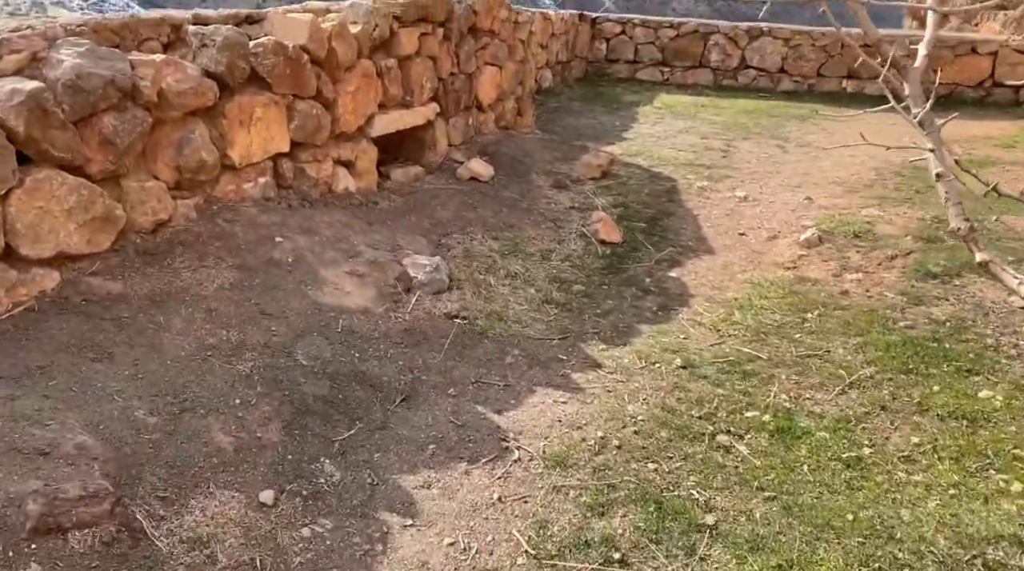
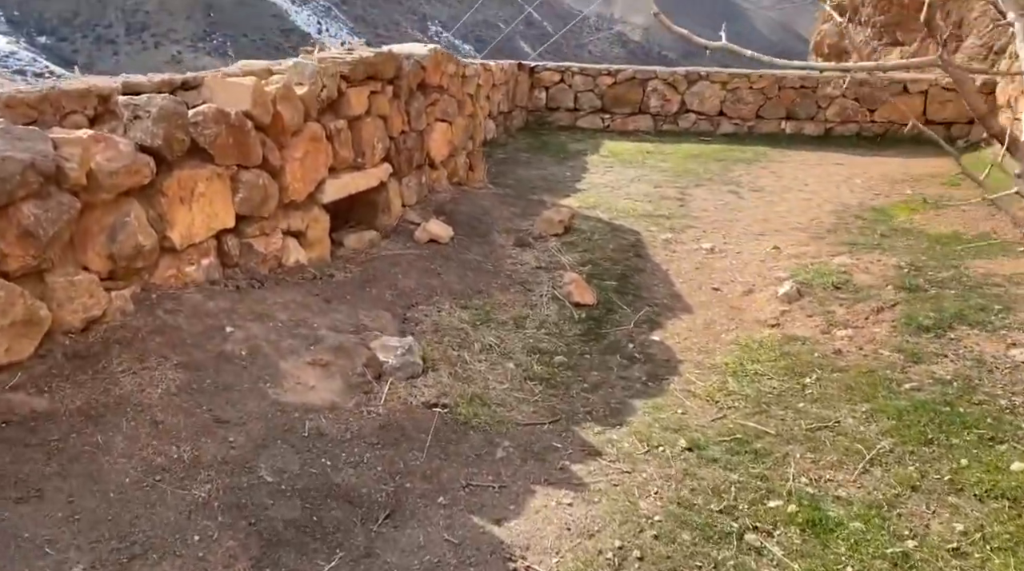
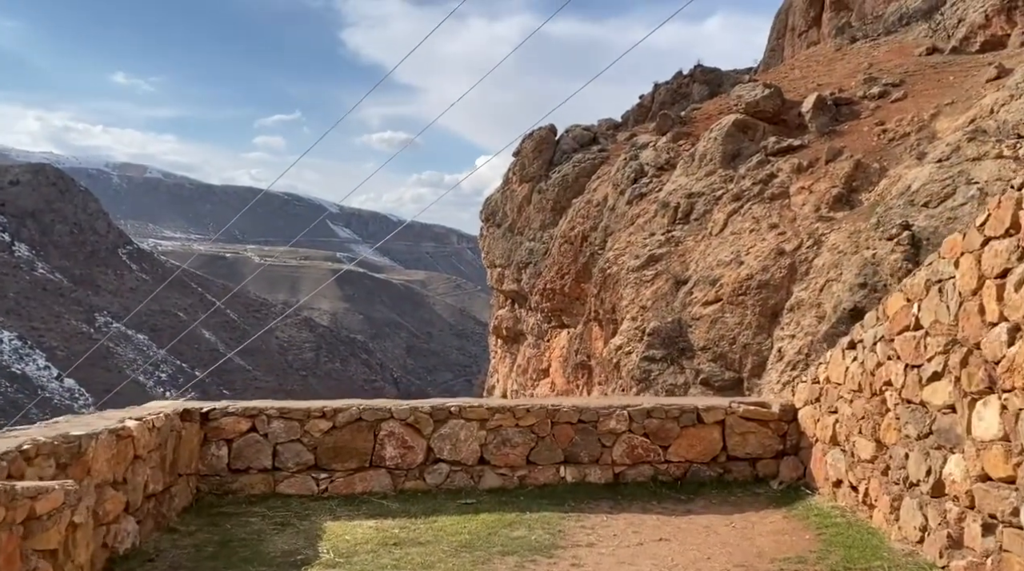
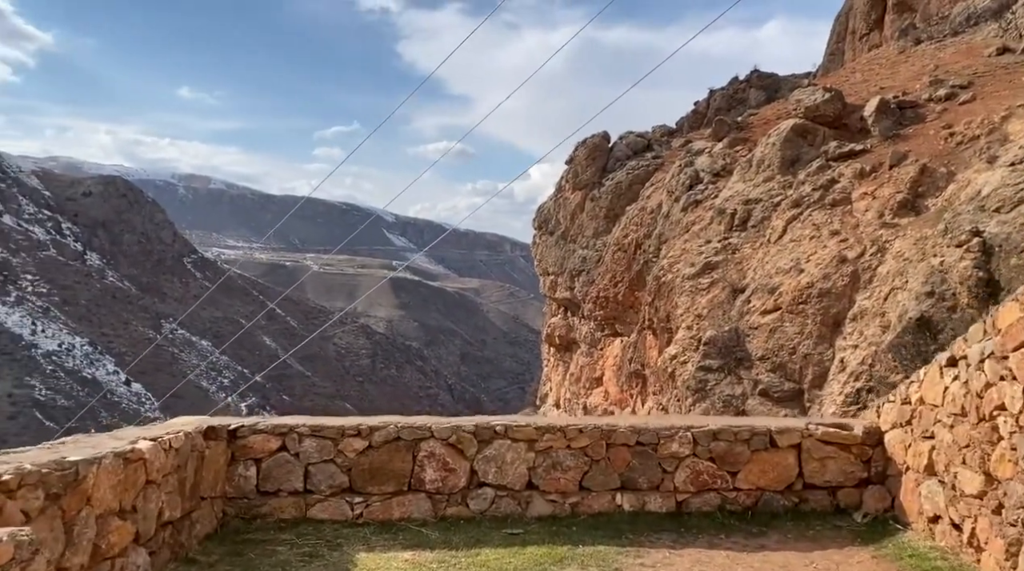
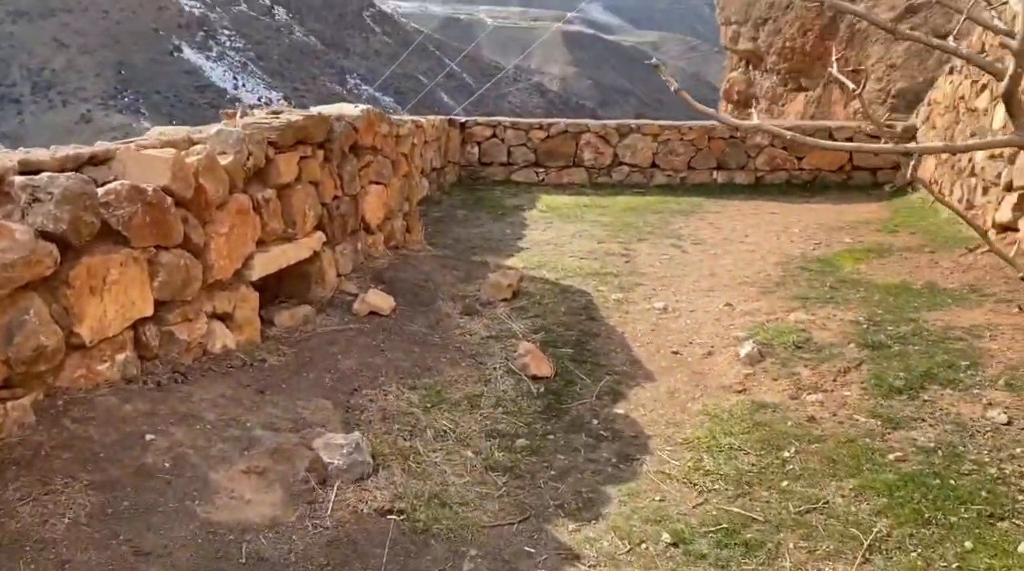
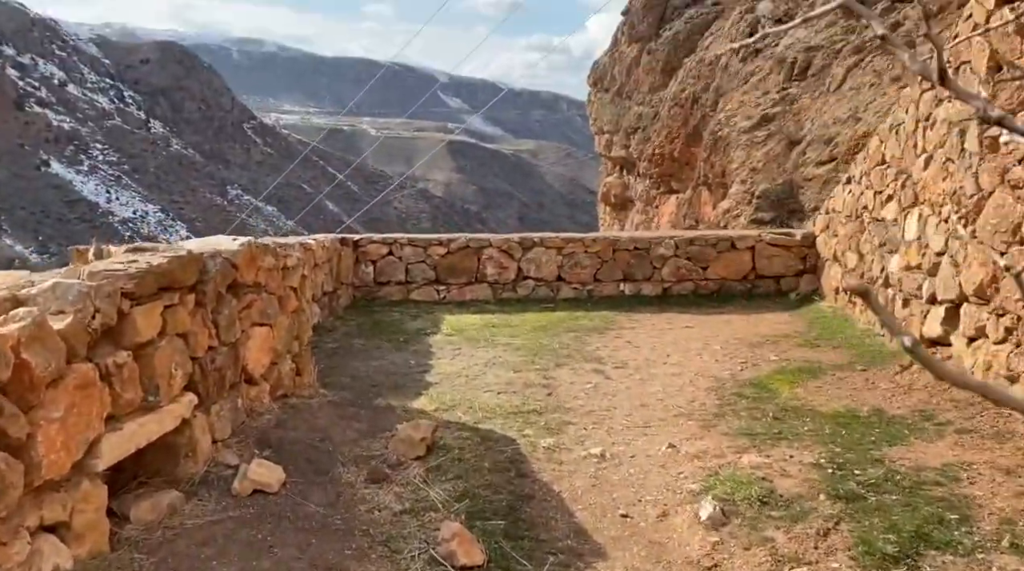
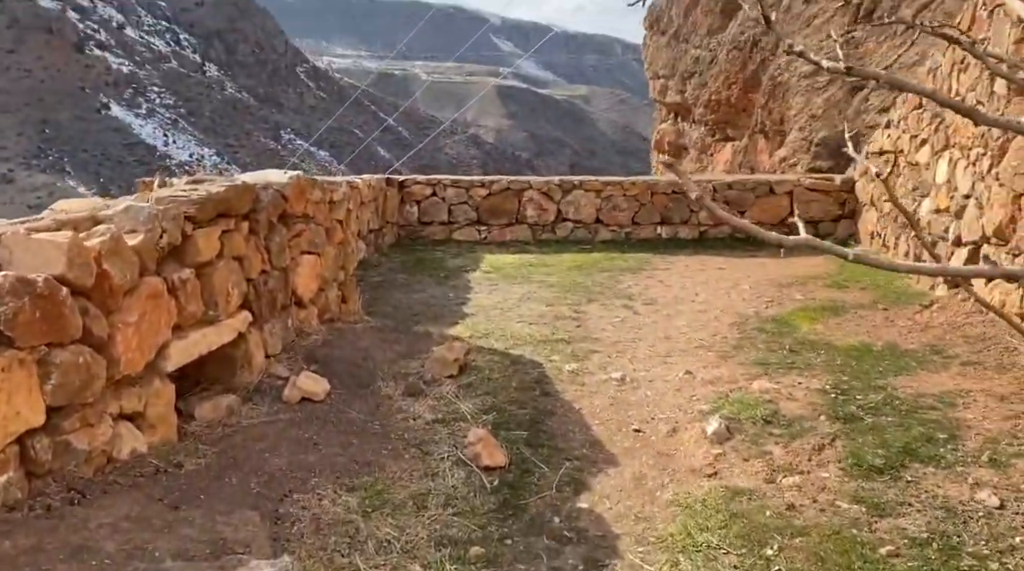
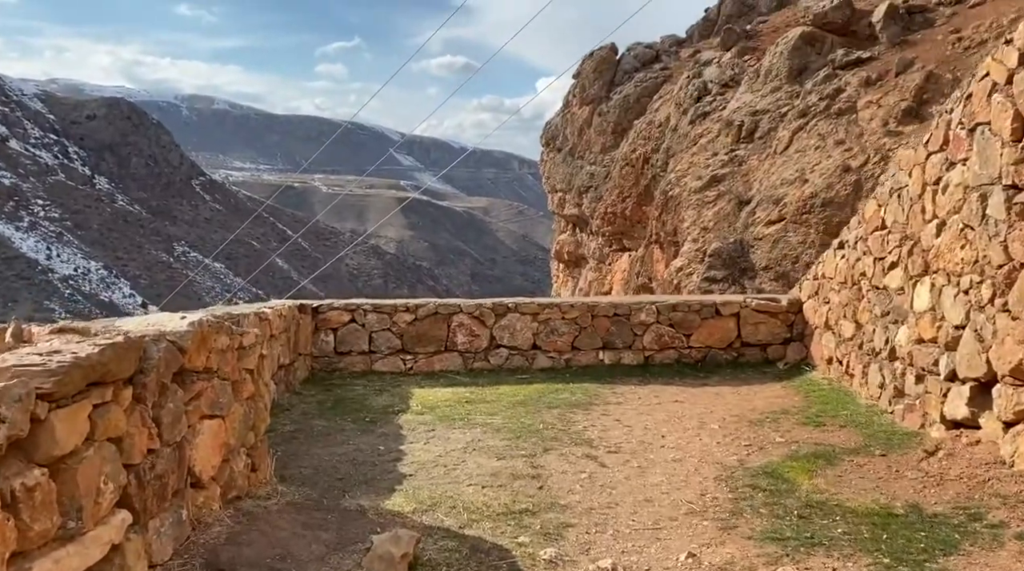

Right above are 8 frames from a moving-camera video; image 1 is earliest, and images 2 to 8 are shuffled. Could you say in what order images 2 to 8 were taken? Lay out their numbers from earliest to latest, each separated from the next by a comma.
2, 5, 7, 6, 8, 3, 4
